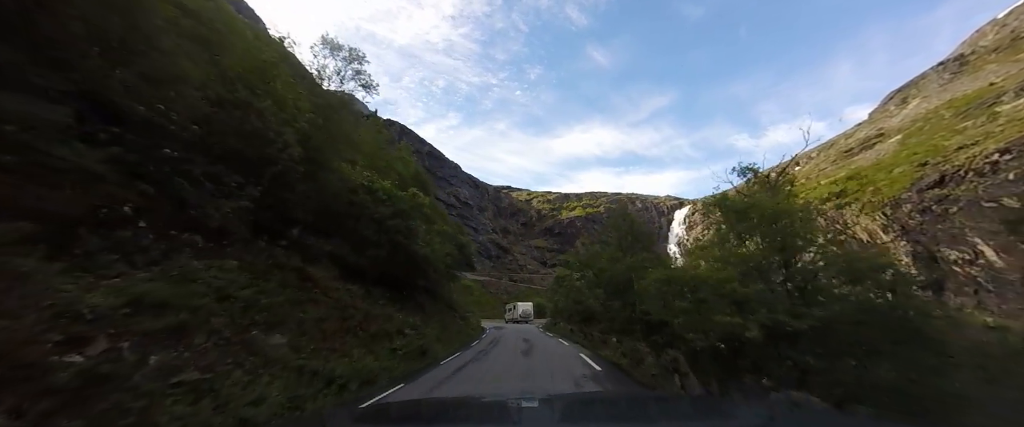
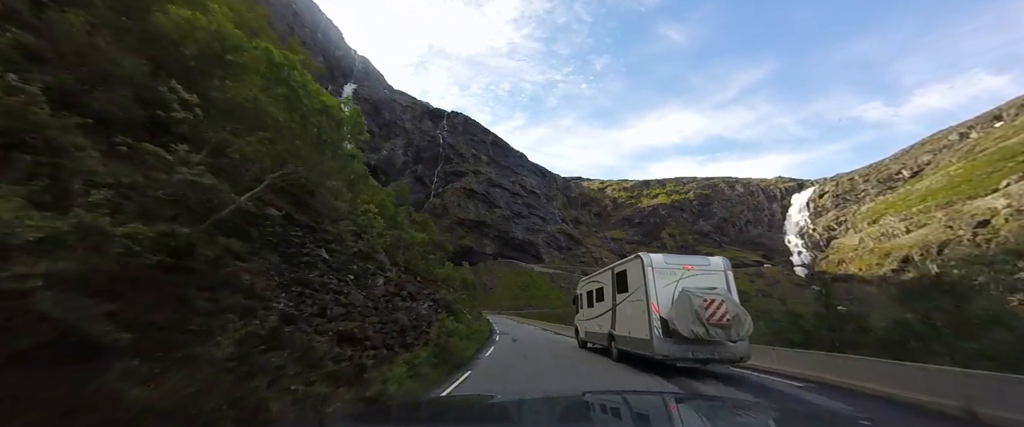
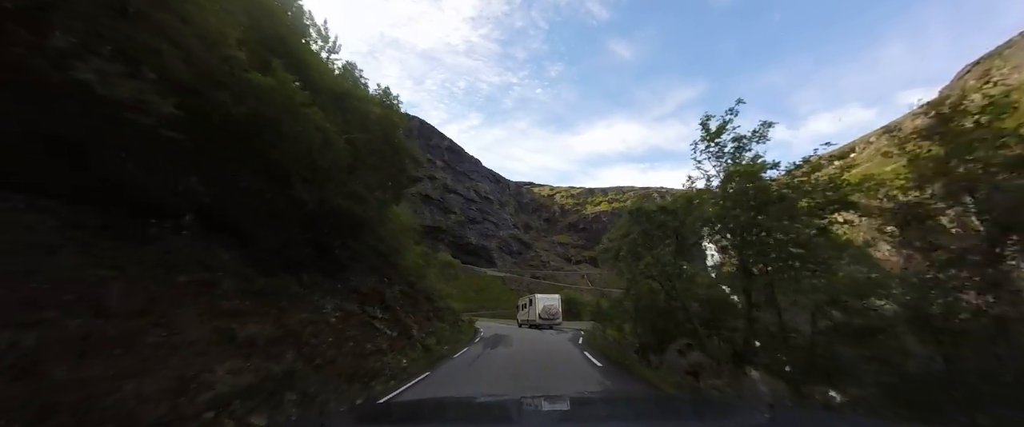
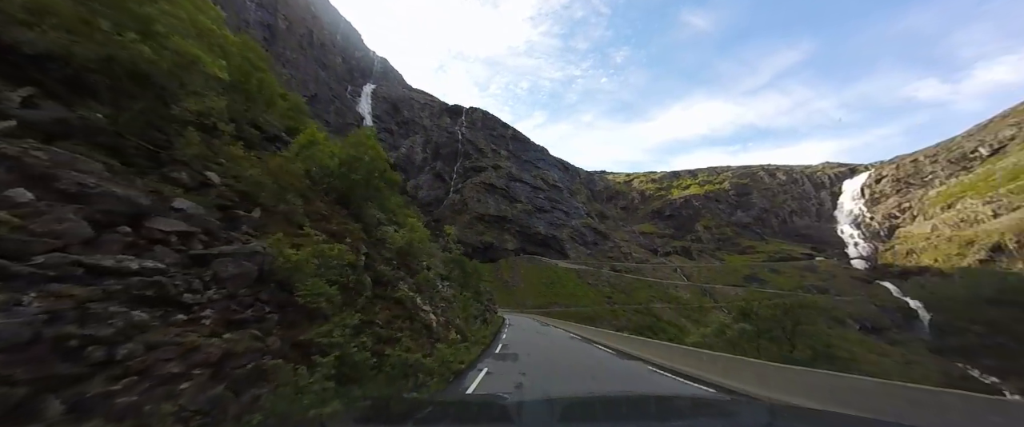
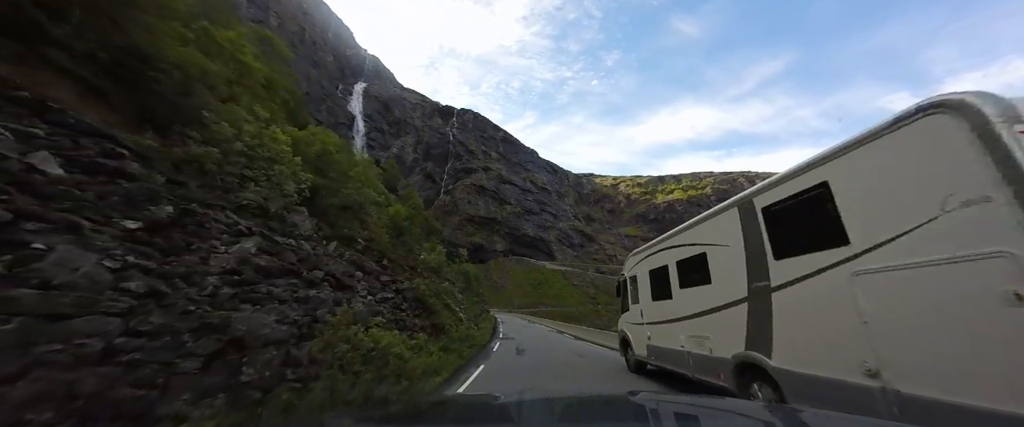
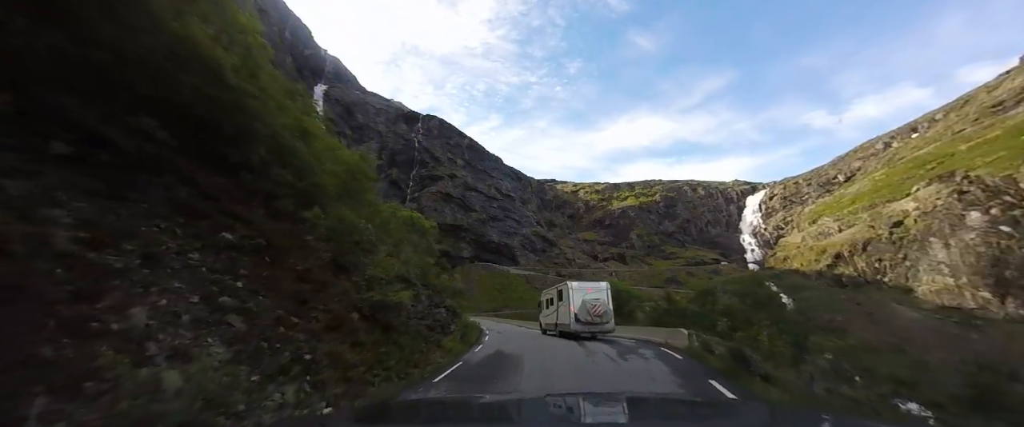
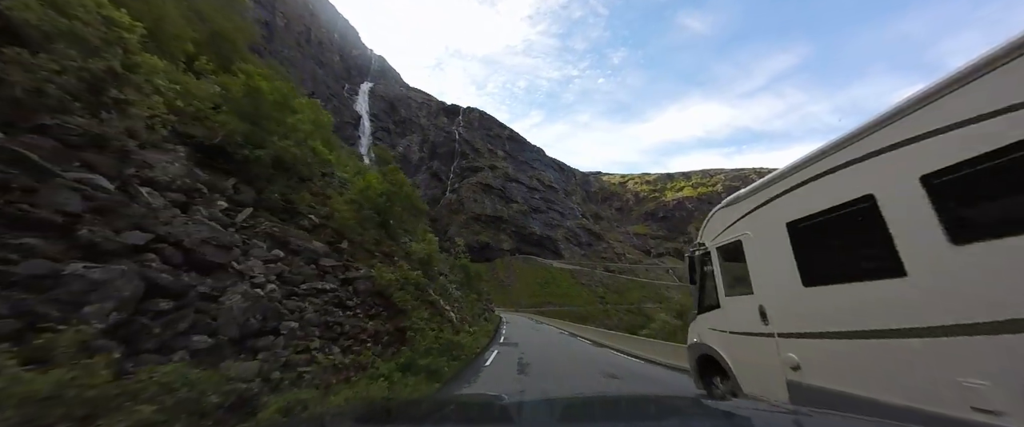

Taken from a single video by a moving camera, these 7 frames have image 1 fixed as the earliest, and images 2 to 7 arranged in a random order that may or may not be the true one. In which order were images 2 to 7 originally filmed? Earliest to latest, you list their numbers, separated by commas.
3, 6, 2, 5, 7, 4
